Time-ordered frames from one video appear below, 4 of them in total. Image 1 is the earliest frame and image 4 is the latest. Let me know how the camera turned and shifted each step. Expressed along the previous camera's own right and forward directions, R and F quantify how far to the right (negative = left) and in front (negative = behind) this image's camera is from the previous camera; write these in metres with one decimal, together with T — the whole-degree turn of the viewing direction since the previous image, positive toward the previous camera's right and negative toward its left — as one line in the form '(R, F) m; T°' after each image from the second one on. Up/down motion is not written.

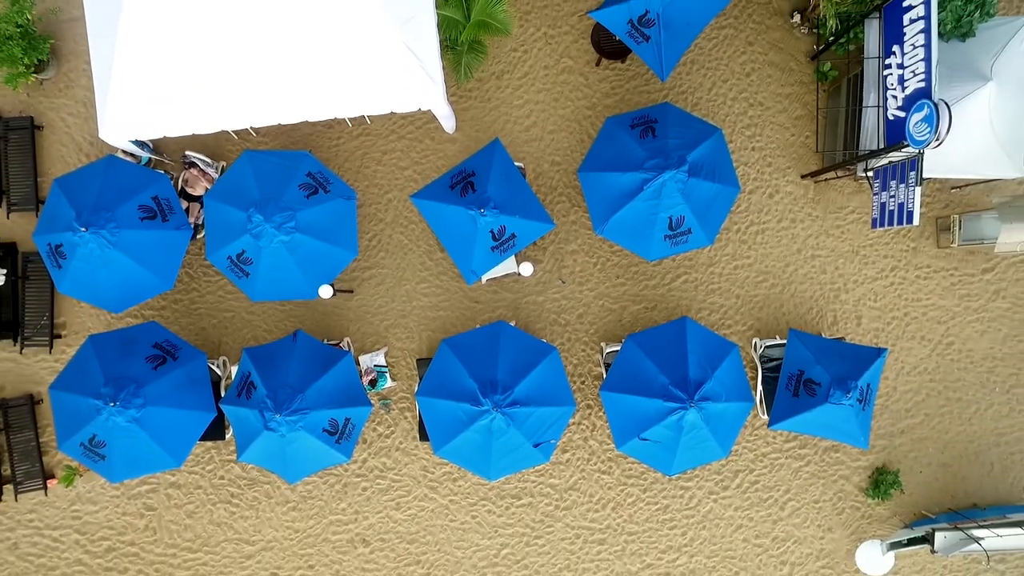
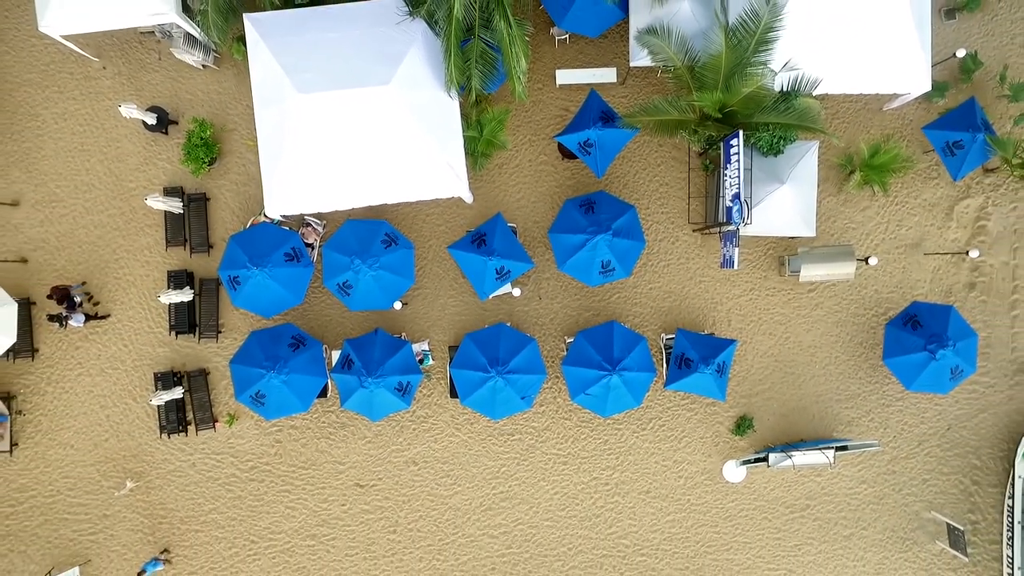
(+0.3, -3.6) m; 0°
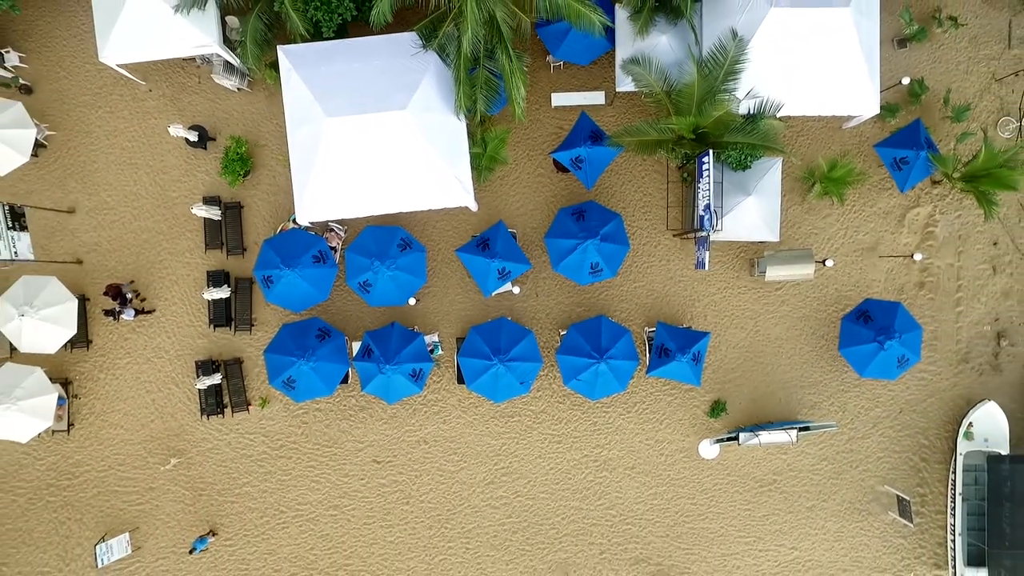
(0.0, -1.2) m; 0°
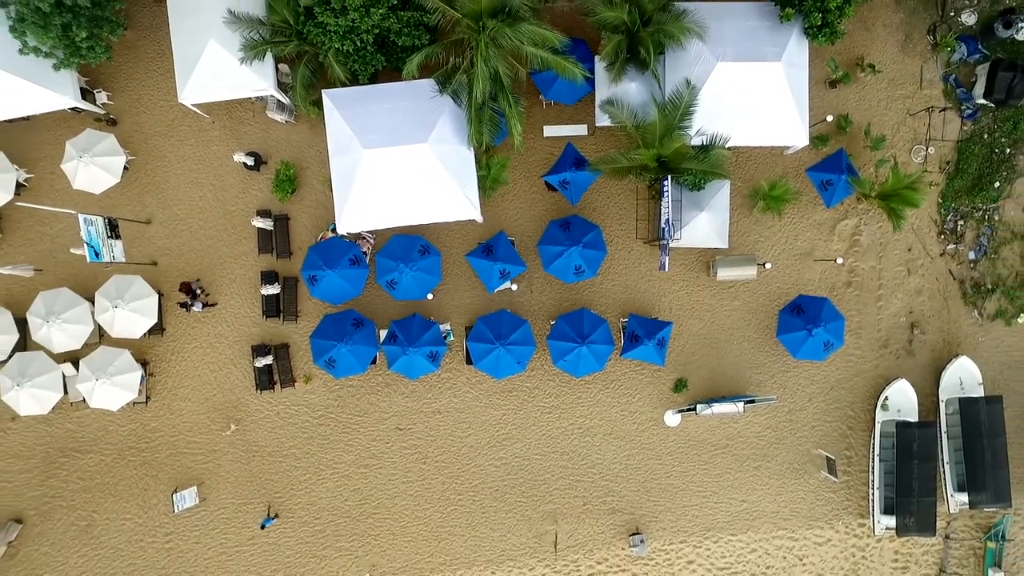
(+0.1, -2.4) m; 0°
